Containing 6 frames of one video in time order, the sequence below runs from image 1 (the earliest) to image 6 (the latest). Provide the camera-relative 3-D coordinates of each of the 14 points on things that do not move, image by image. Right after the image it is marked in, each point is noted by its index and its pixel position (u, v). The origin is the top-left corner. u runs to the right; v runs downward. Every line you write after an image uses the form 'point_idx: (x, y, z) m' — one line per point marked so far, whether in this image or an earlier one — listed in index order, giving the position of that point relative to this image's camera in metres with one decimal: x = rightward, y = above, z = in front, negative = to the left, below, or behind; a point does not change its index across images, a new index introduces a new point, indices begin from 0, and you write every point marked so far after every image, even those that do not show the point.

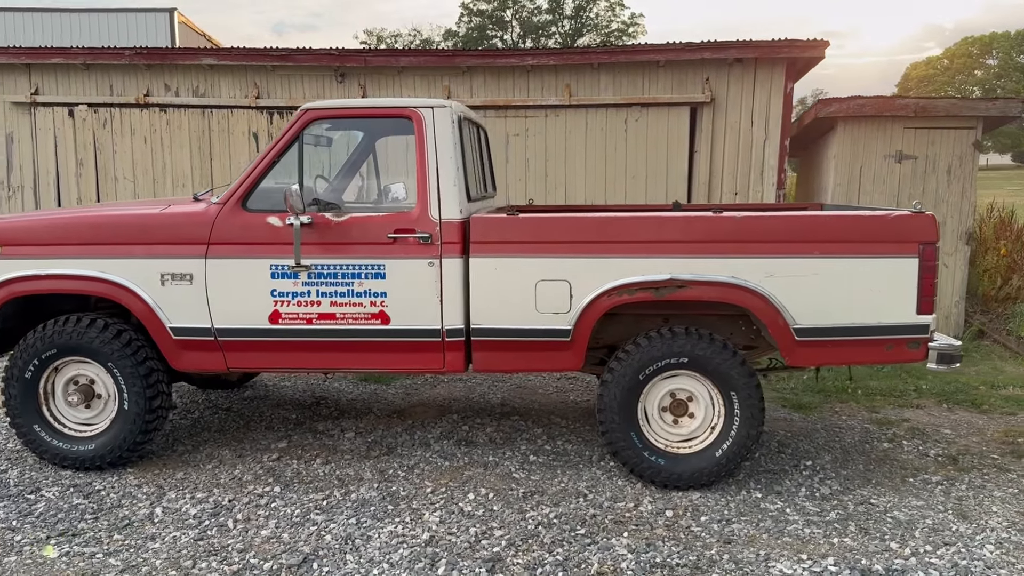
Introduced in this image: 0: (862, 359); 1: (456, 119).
0: (+1.5, -0.3, +3.8) m
1: (-0.3, +0.8, +3.9) m
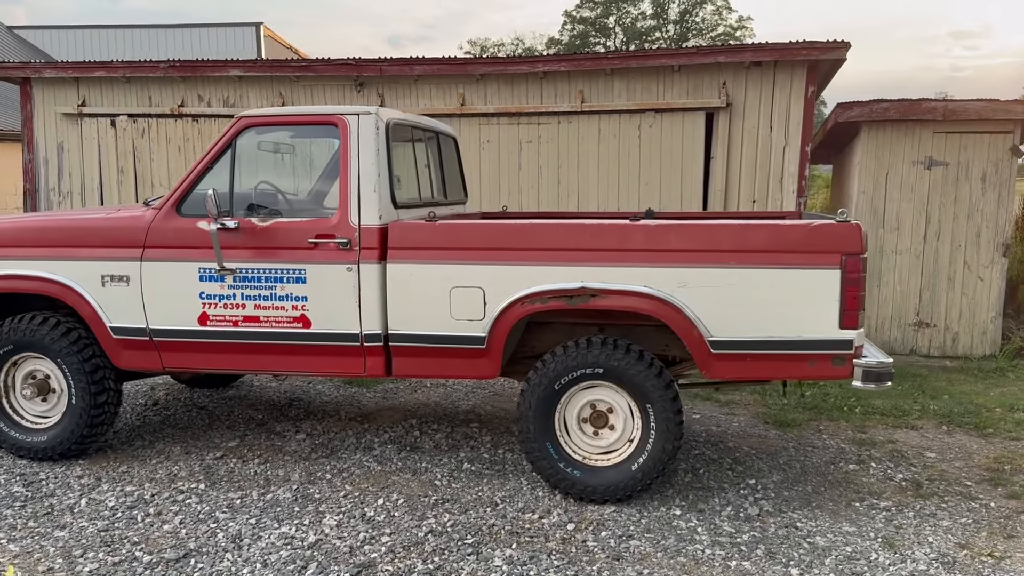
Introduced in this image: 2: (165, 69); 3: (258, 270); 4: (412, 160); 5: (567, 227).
0: (+1.1, -0.4, +3.6) m
1: (-0.6, +0.7, +4.0) m
2: (-3.2, +2.0, +8.0) m
3: (-1.1, +0.1, +3.9) m
4: (-0.5, +0.7, +4.5) m
5: (+0.2, +0.3, +3.7) m
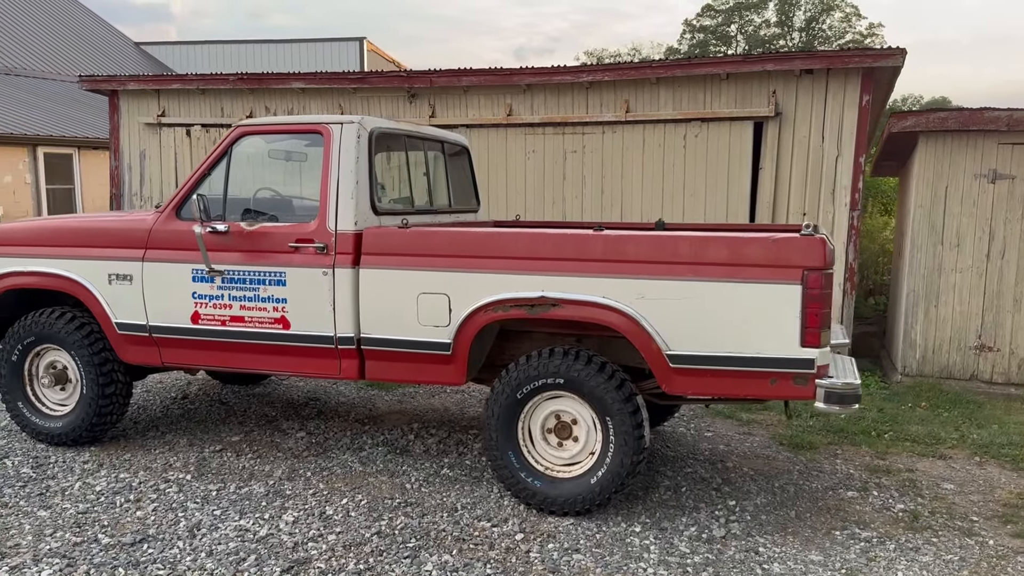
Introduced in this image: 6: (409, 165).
0: (+0.9, -0.4, +3.5) m
1: (-0.7, +0.7, +4.1) m
2: (-2.7, +2.0, +8.4) m
3: (-1.3, +0.1, +4.1) m
4: (-0.6, +0.6, +4.6) m
5: (+0.1, +0.2, +3.7) m
6: (-0.6, +0.7, +4.6) m
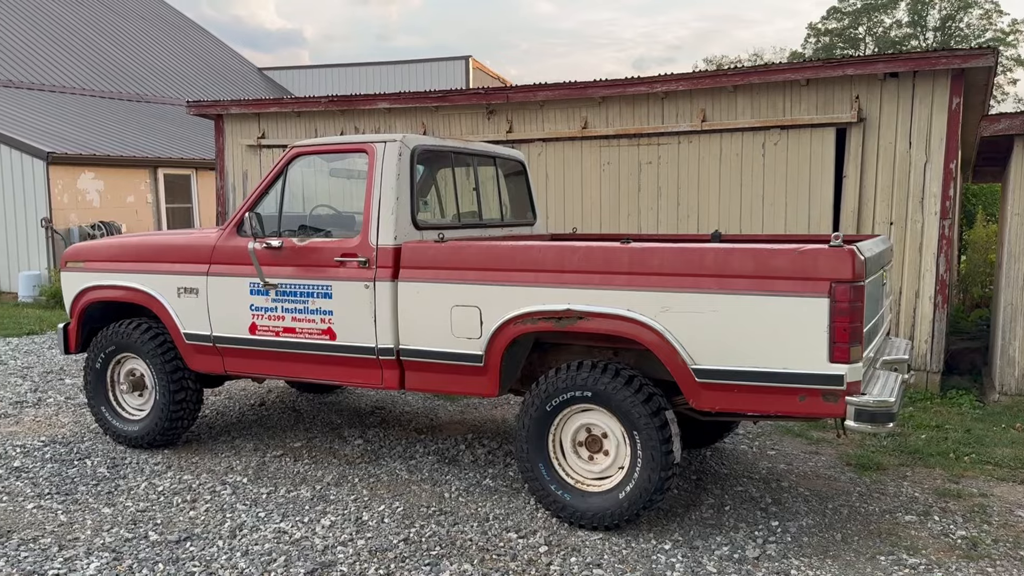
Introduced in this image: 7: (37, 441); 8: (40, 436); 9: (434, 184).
0: (+1.0, -0.5, +3.4) m
1: (-0.5, +0.7, +4.2) m
2: (-1.9, +1.9, +8.8) m
3: (-1.1, 0.0, +4.3) m
4: (-0.3, +0.6, +4.7) m
5: (+0.2, +0.2, +3.7) m
6: (-0.3, +0.6, +4.7) m
7: (-2.7, -0.9, +5.0) m
8: (-2.8, -0.9, +5.1) m
9: (-0.4, +0.5, +4.5) m
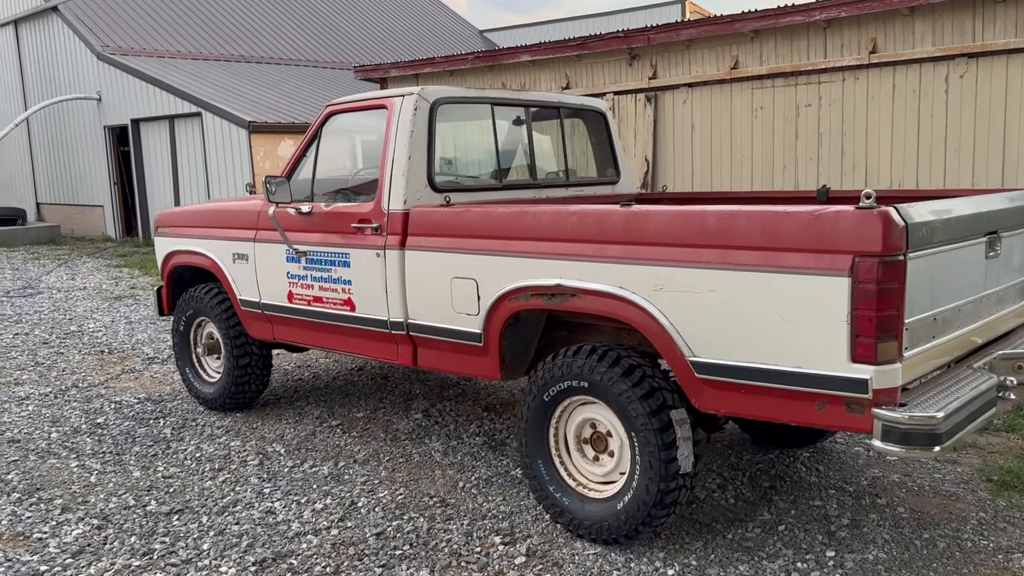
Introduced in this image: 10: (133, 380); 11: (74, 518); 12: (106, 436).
0: (+0.8, -0.4, +2.6) m
1: (-0.4, +0.8, +3.8) m
2: (-0.4, +2.2, +8.6) m
3: (-0.9, +0.2, +4.1) m
4: (-0.1, +0.7, +4.2) m
5: (+0.2, +0.3, +3.2) m
6: (0.0, +0.8, +4.3) m
7: (-2.3, -0.7, +5.3) m
8: (-2.3, -0.7, +5.4) m
9: (-0.2, +0.7, +4.1) m
10: (-2.5, -0.6, +5.8) m
11: (-1.8, -0.9, +3.5) m
12: (-2.1, -0.8, +4.6) m
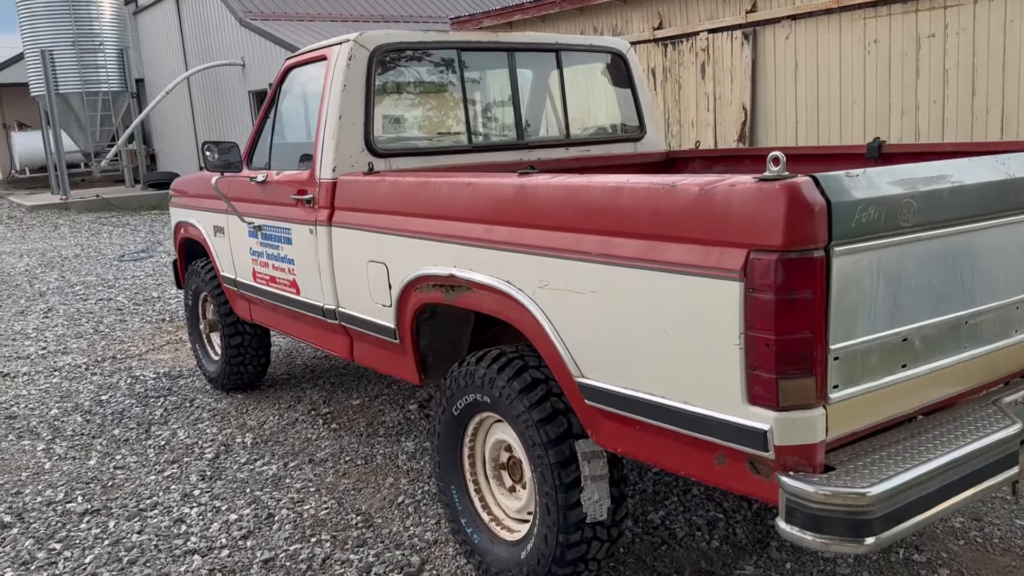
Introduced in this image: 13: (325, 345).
0: (+0.4, -0.4, +1.9) m
1: (-0.6, +0.9, +3.2) m
2: (+0.4, +2.5, +7.8) m
3: (-1.0, +0.3, +3.6) m
4: (-0.2, +0.8, +3.6) m
5: (-0.2, +0.3, +2.5) m
6: (-0.1, +0.8, +3.6) m
7: (-2.1, -0.5, +5.2) m
8: (-2.1, -0.5, +5.3) m
9: (-0.3, +0.8, +3.5) m
10: (-2.2, -0.4, +5.7) m
11: (-2.0, -0.8, +3.3) m
12: (-2.1, -0.6, +4.5) m
13: (-0.7, -0.2, +3.5) m
